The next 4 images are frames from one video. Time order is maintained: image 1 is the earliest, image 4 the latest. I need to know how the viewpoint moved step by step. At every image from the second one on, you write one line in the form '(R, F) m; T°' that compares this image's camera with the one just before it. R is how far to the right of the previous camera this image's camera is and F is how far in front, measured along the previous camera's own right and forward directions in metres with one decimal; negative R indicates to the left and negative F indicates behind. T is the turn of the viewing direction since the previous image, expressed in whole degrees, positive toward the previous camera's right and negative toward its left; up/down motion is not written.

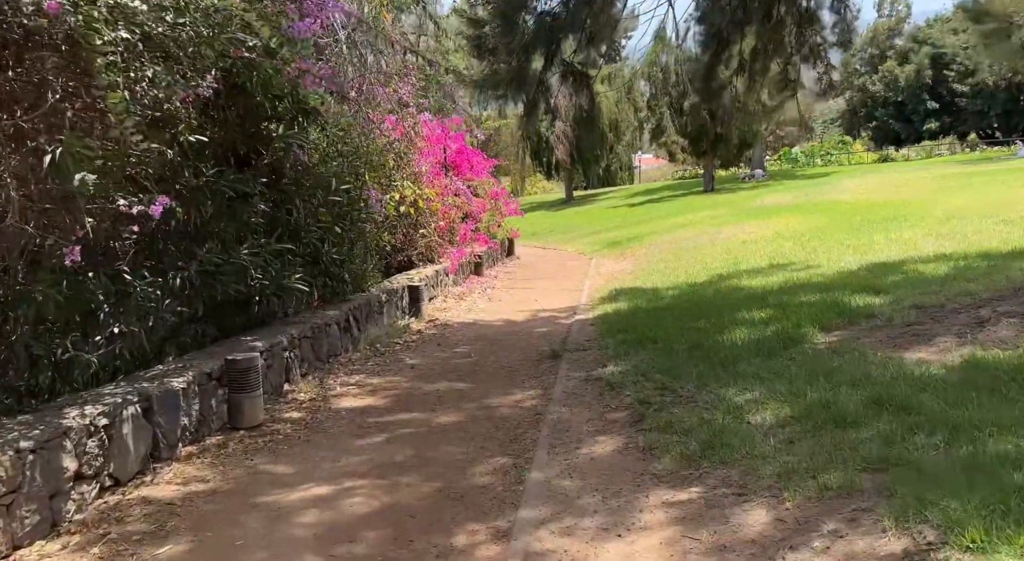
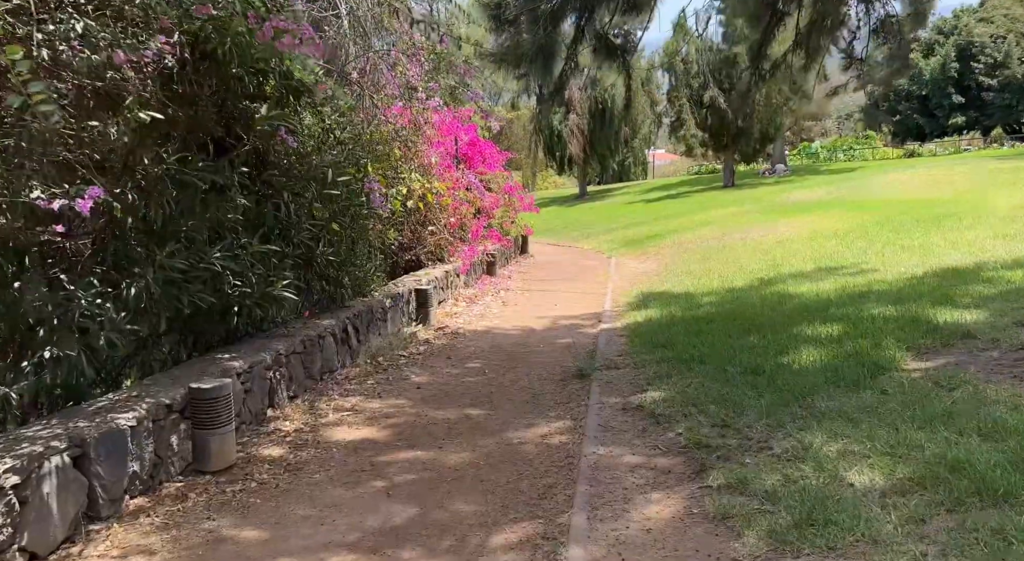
(-0.1, +1.1) m; -1°
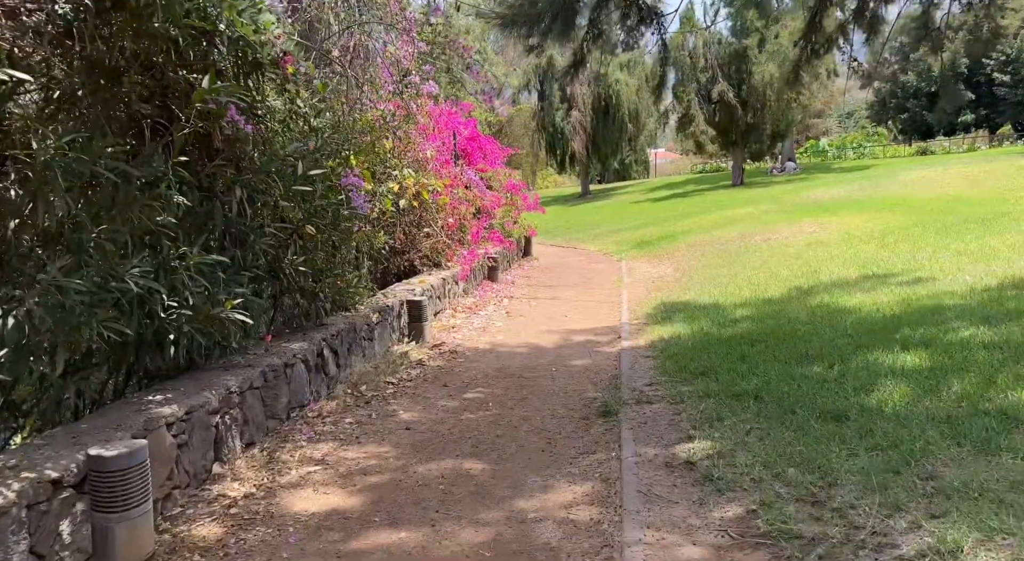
(-0.1, +1.3) m; 0°
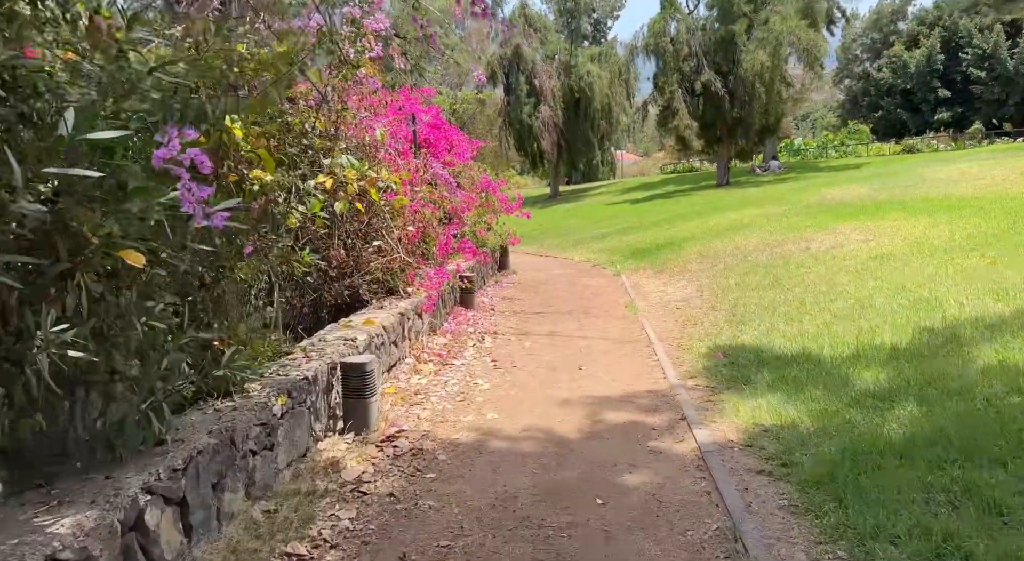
(-0.2, +3.4) m; +3°
